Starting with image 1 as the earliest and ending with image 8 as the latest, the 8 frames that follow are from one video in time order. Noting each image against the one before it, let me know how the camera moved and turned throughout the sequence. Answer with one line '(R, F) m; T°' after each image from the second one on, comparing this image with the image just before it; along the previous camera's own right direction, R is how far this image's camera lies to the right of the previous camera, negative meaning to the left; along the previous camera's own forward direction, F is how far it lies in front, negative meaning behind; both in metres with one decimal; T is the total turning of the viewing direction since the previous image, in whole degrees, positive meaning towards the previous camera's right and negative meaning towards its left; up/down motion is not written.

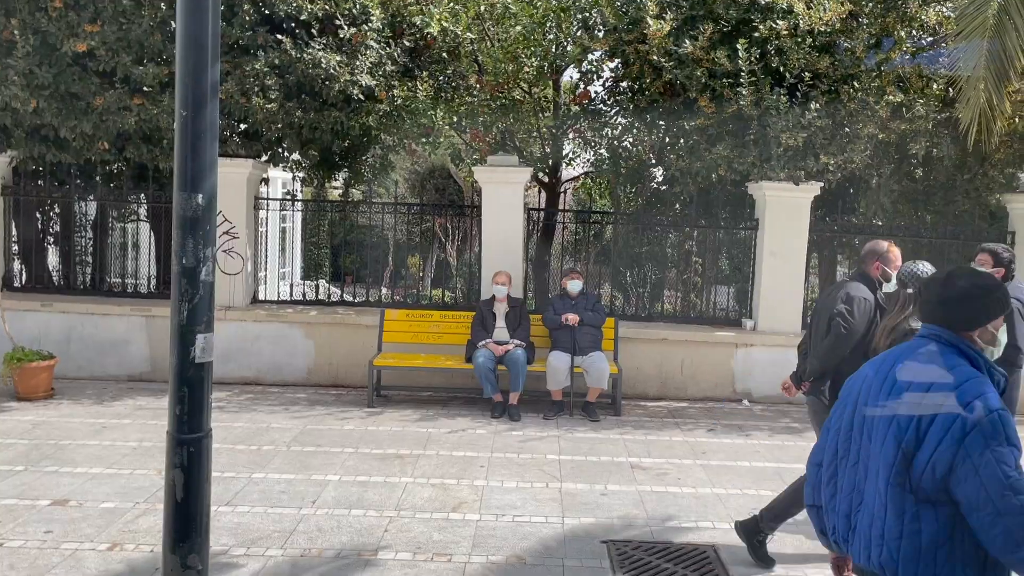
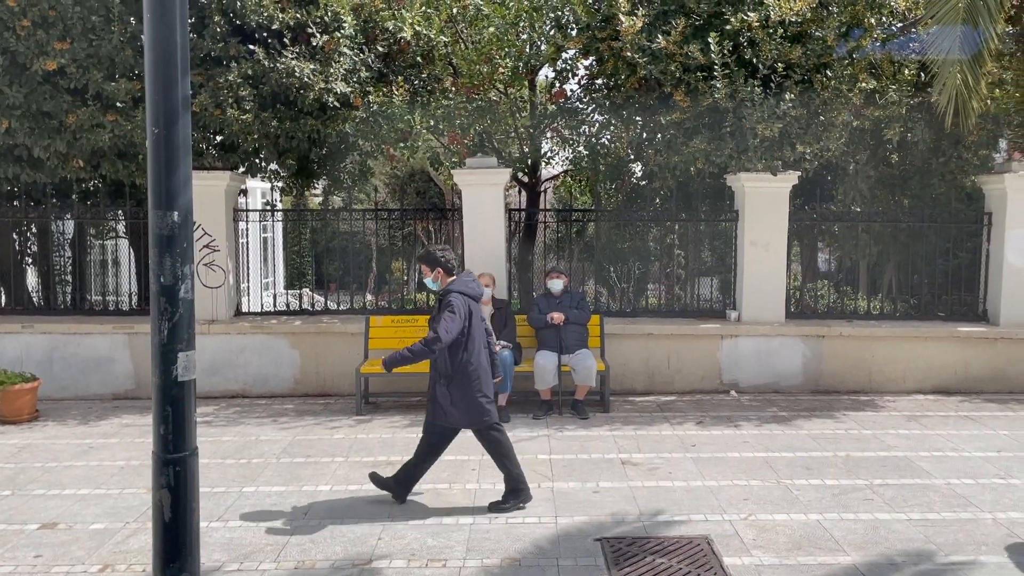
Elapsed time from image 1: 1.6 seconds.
(0.0, 0.0) m; +1°
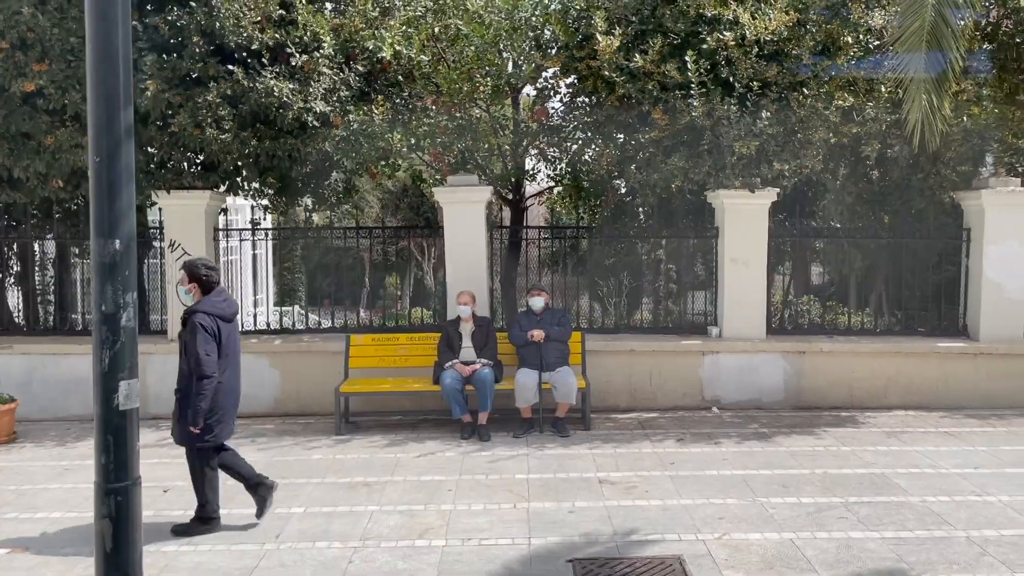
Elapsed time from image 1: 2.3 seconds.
(+0.2, 0.0) m; 0°
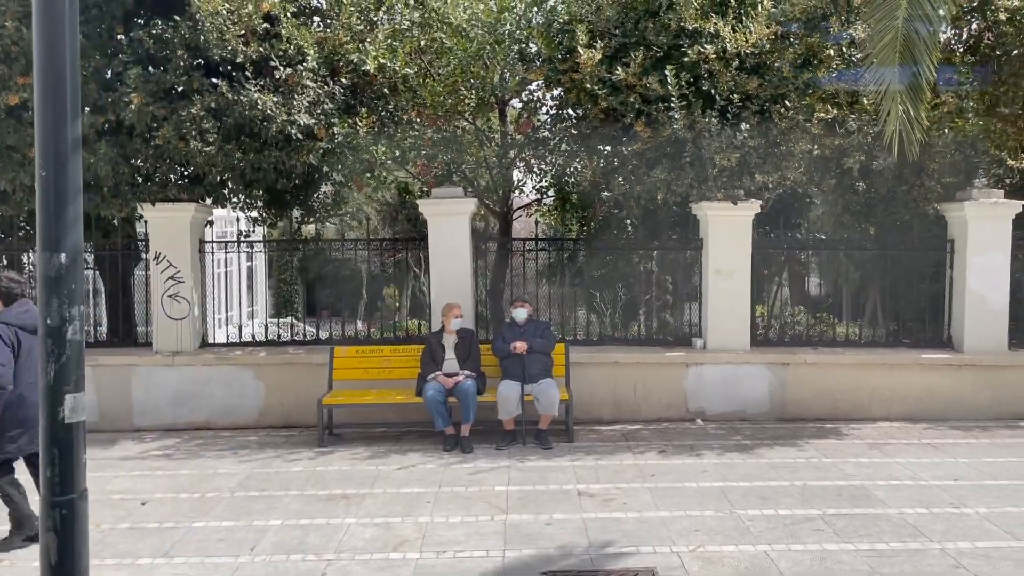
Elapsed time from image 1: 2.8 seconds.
(+0.2, 0.0) m; 0°
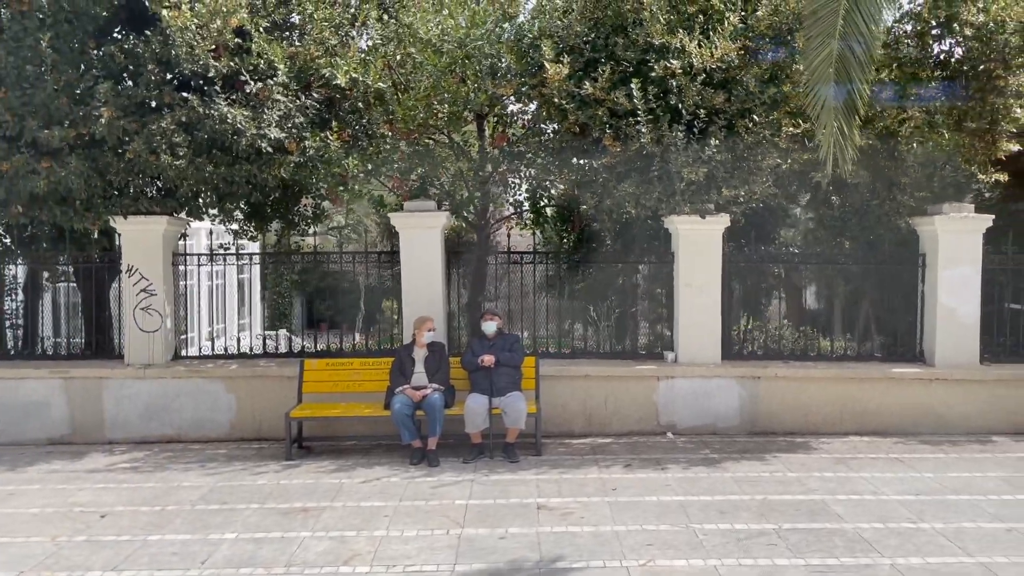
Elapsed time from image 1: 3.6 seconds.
(+0.3, 0.0) m; 0°
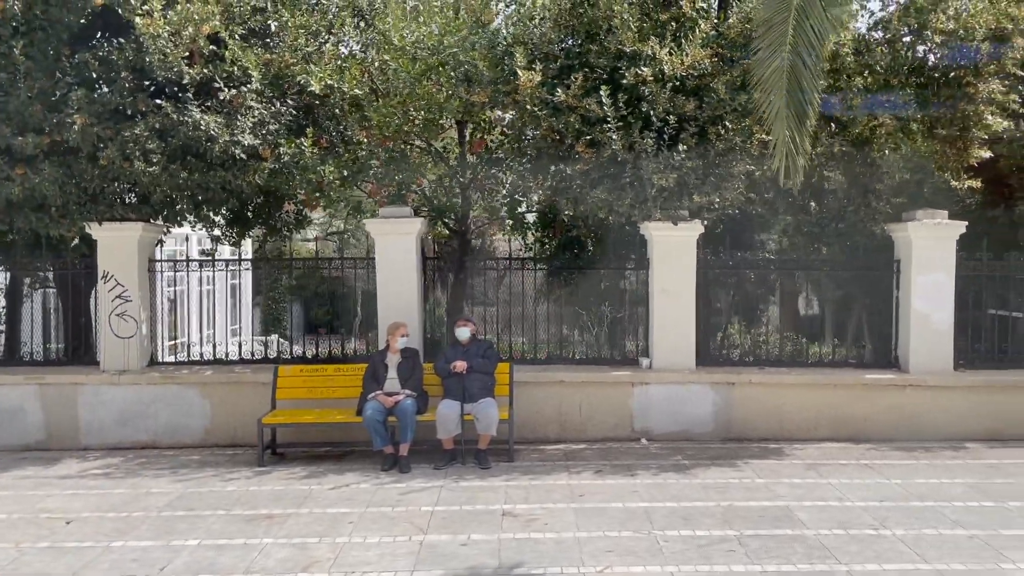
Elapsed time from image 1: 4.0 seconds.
(+0.3, 0.0) m; 0°
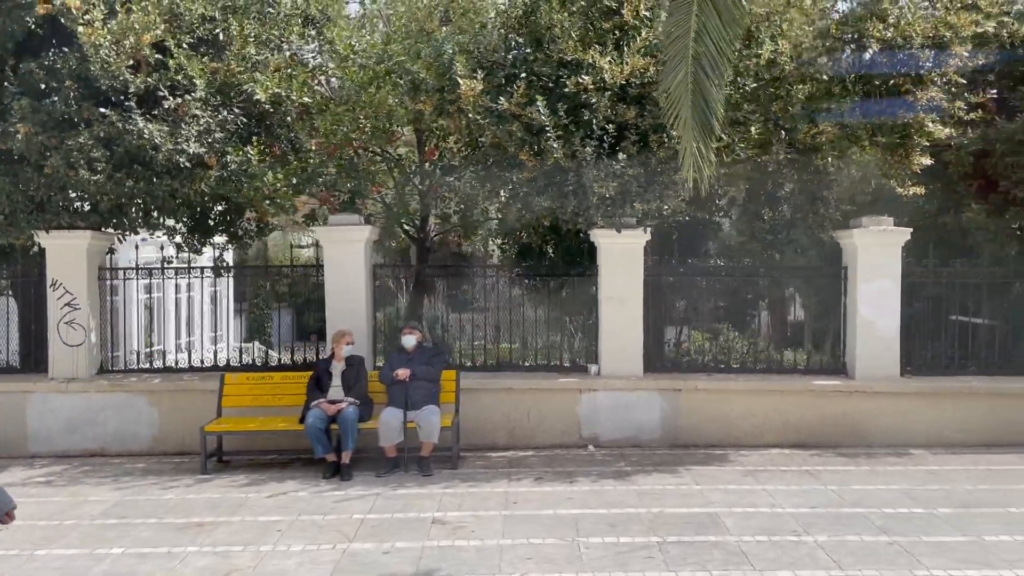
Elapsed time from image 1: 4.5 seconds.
(+0.5, 0.0) m; 0°
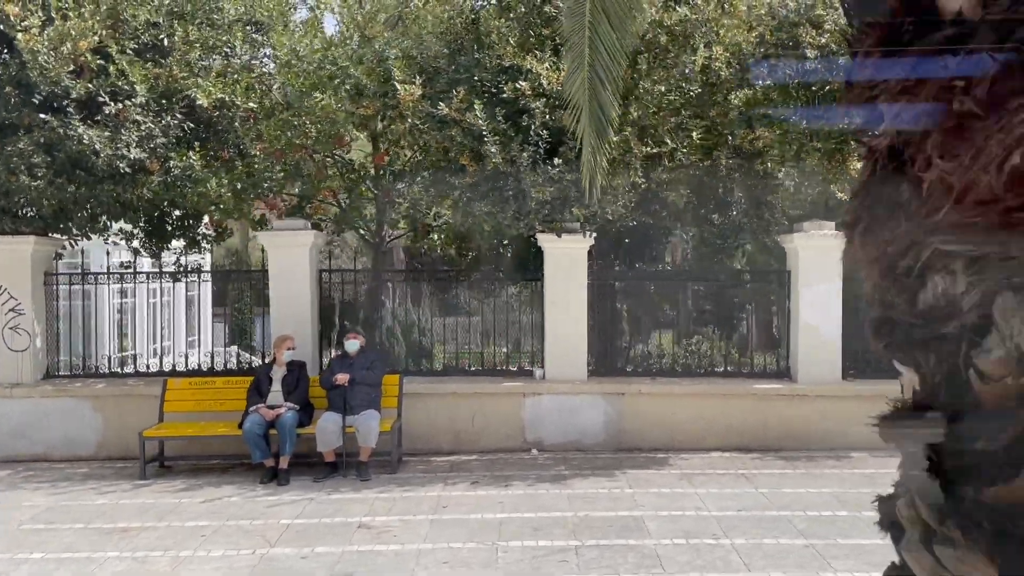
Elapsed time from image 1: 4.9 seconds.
(+0.6, 0.0) m; 0°
